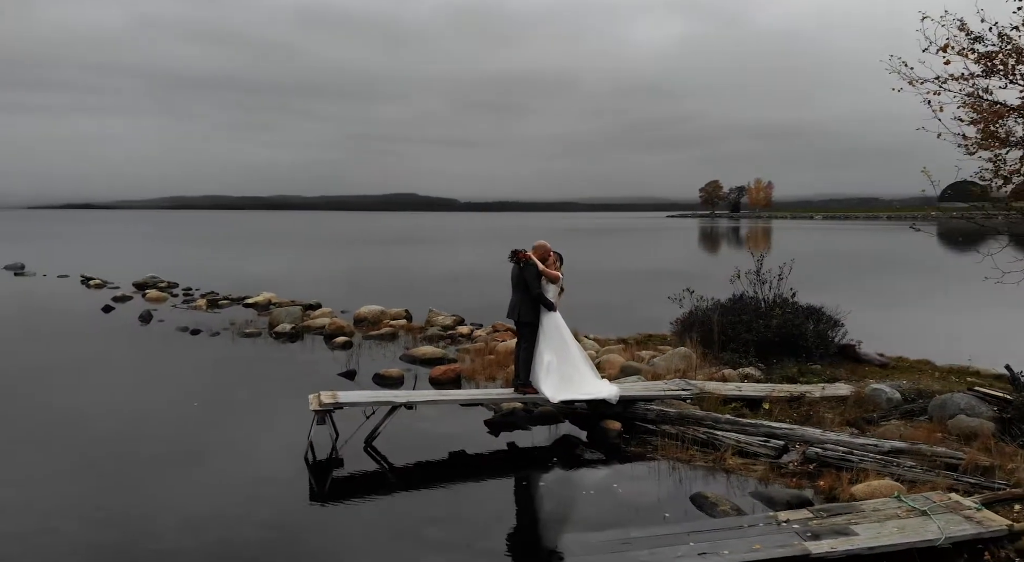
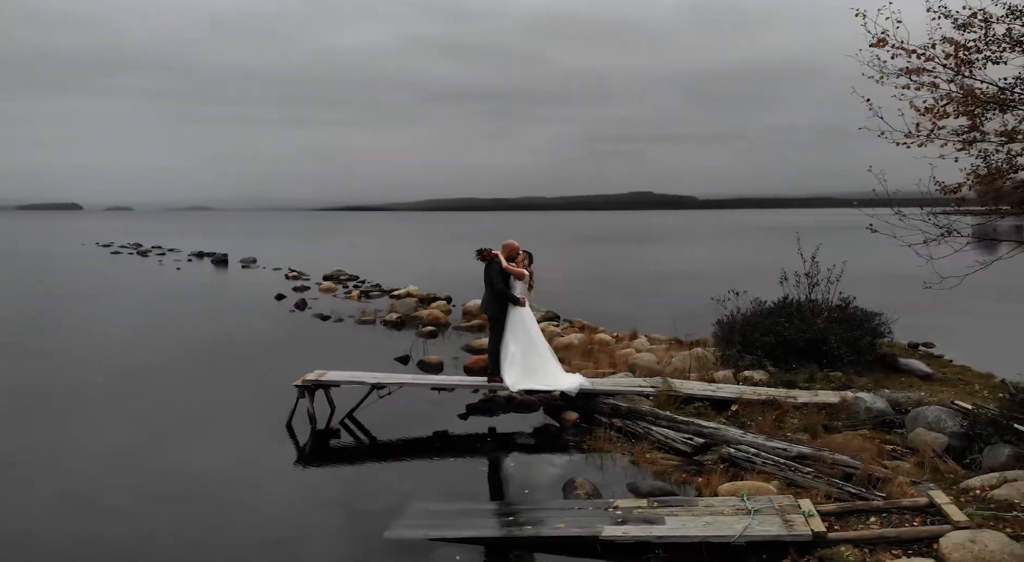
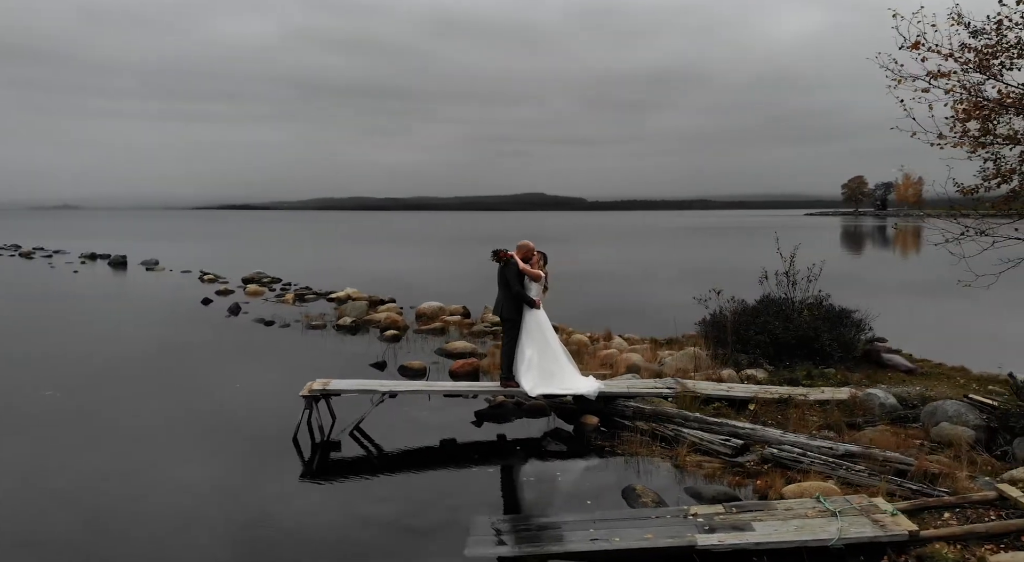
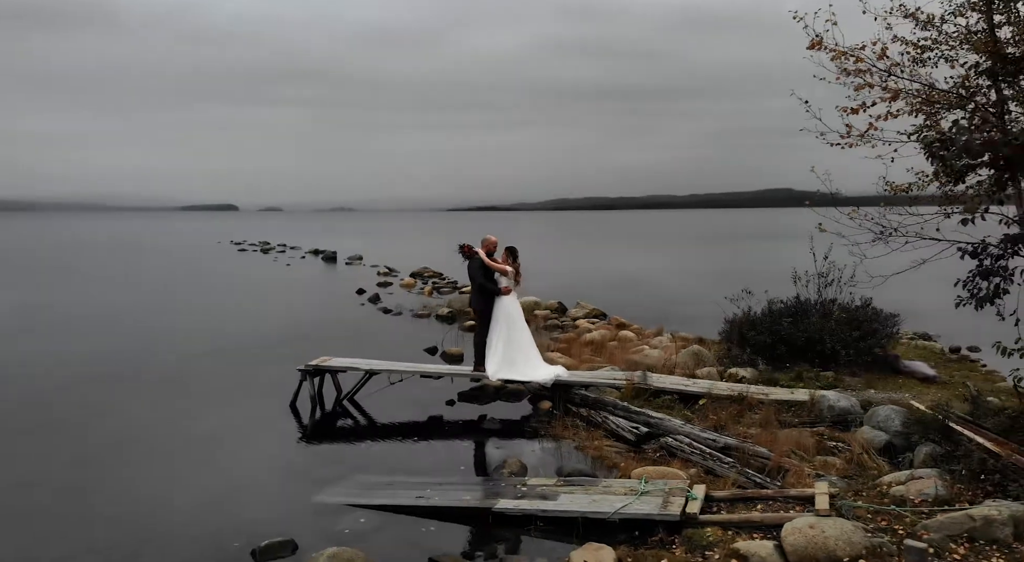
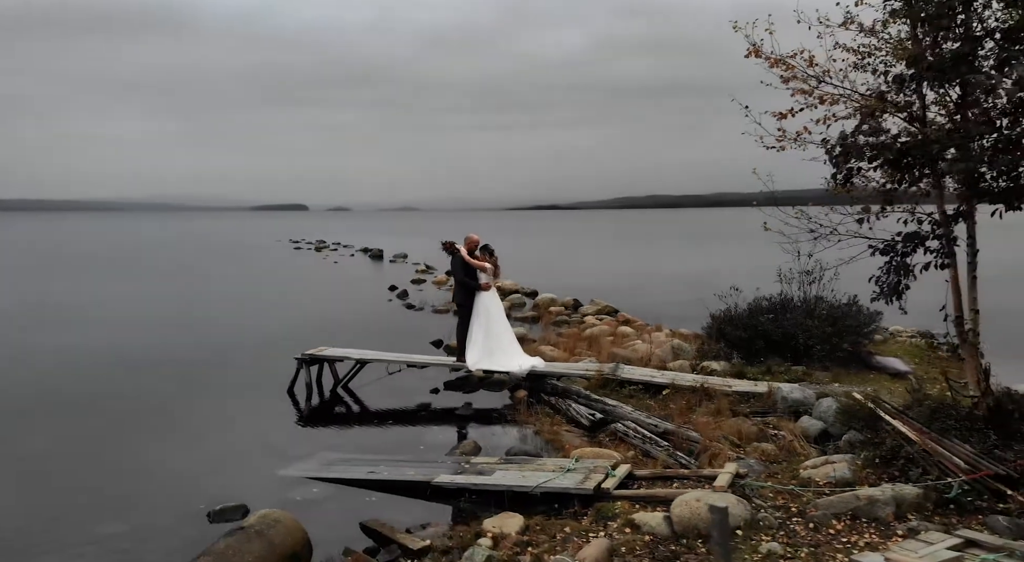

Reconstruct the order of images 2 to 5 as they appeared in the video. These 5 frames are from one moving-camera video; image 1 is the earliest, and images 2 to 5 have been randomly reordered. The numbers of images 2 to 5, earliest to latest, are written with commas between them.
3, 2, 4, 5
